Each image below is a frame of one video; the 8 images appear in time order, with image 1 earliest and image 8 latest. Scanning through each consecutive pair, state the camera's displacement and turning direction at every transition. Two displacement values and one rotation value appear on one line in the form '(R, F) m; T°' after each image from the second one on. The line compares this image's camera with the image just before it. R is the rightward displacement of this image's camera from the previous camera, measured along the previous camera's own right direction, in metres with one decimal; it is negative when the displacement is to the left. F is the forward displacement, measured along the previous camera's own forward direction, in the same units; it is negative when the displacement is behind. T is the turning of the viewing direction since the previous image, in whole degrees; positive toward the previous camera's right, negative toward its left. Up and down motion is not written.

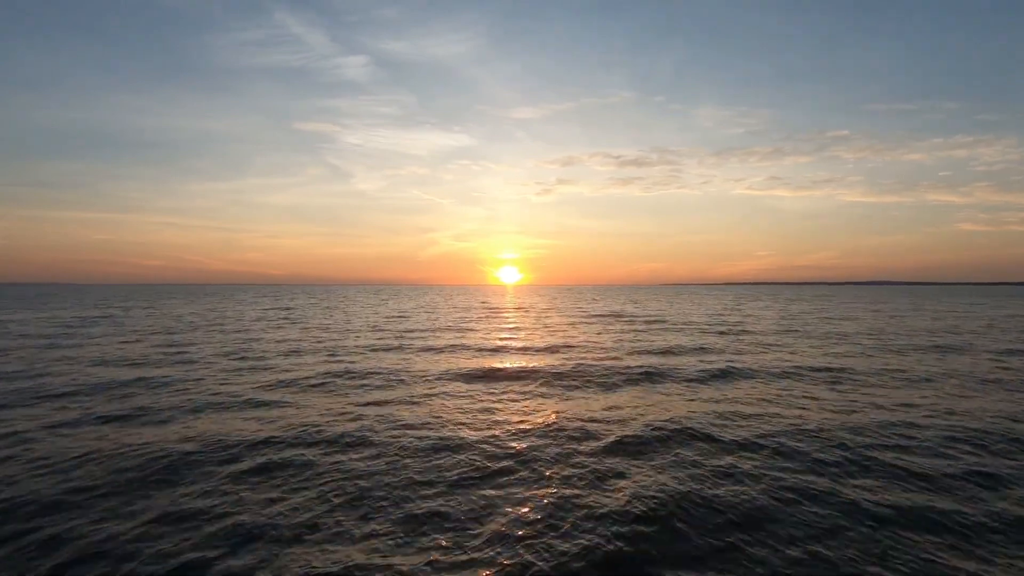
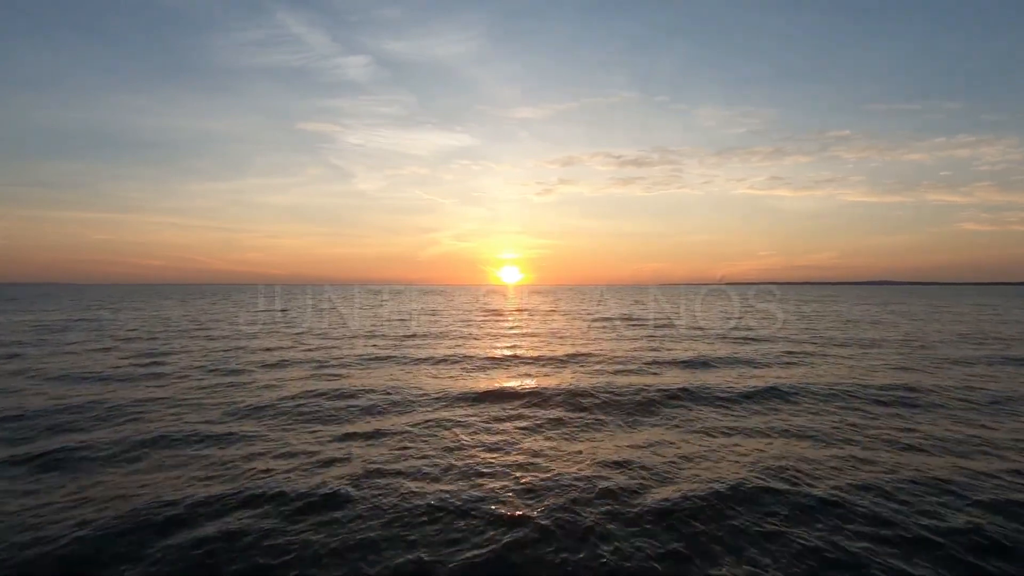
(-5.5, +1.2) m; 0°
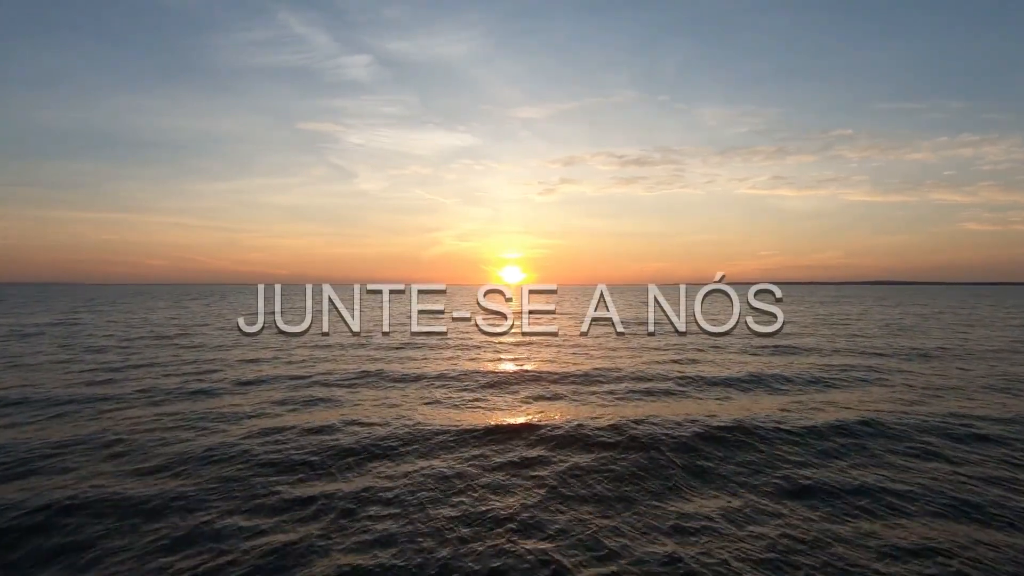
(-0.6, -3.3) m; 0°
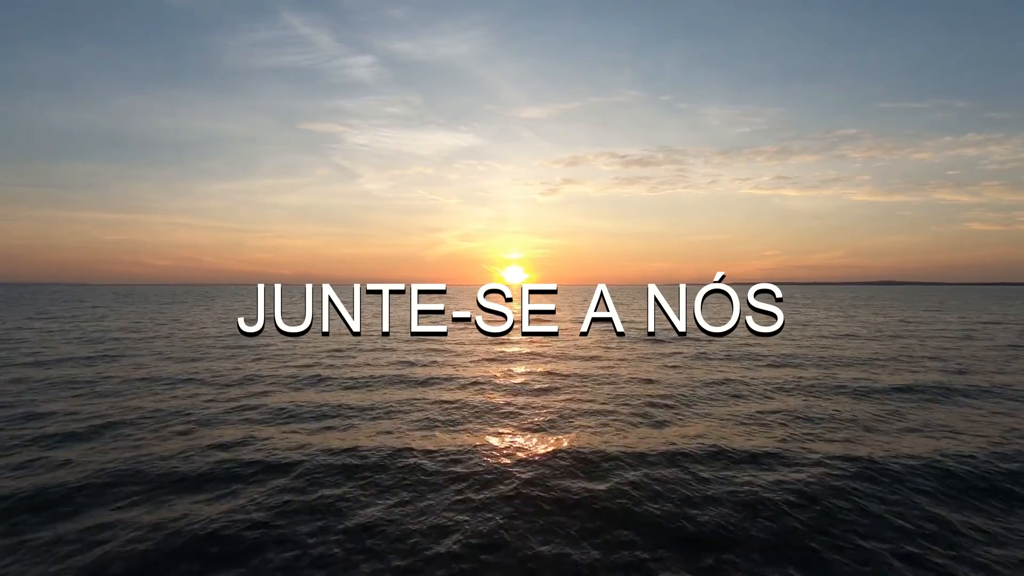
(-0.2, +3.2) m; 0°
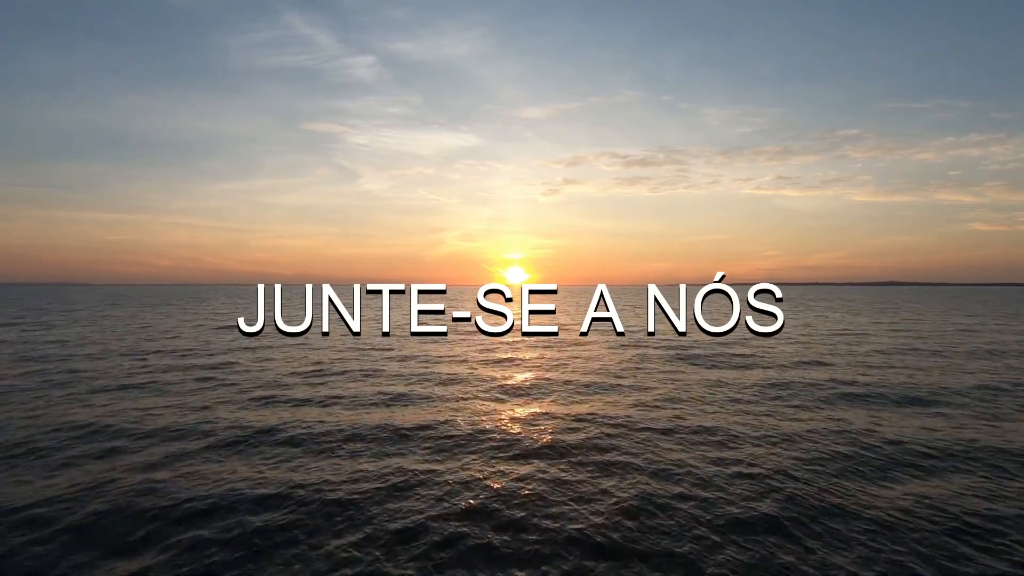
(+1.0, -6.6) m; 0°
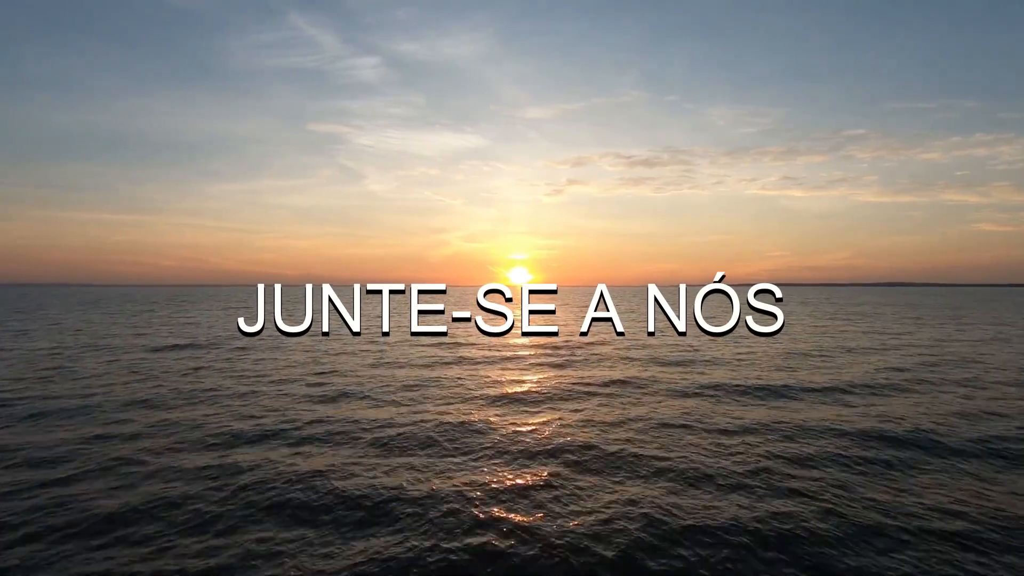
(+1.5, +0.8) m; 0°
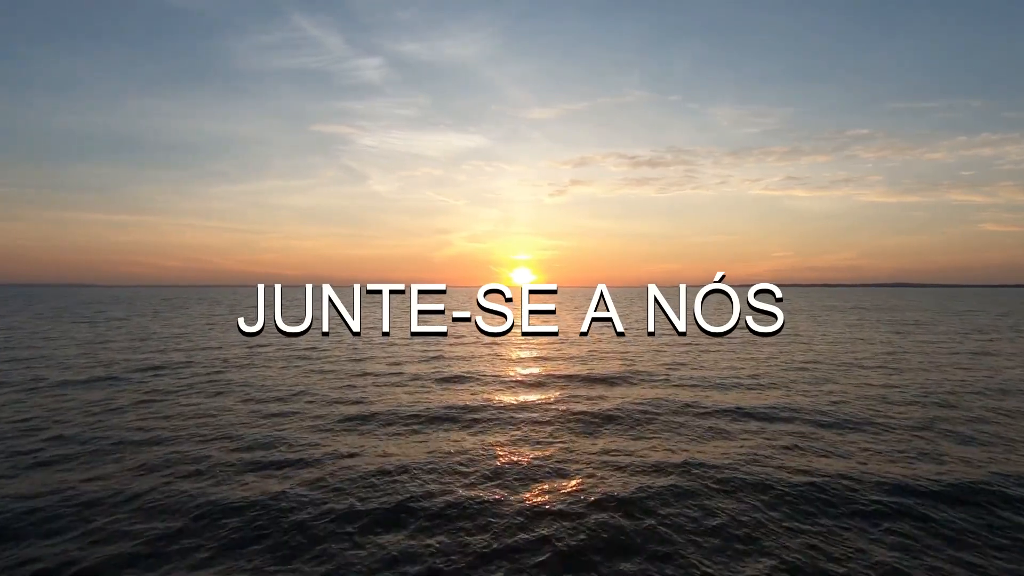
(+1.1, +0.1) m; 0°
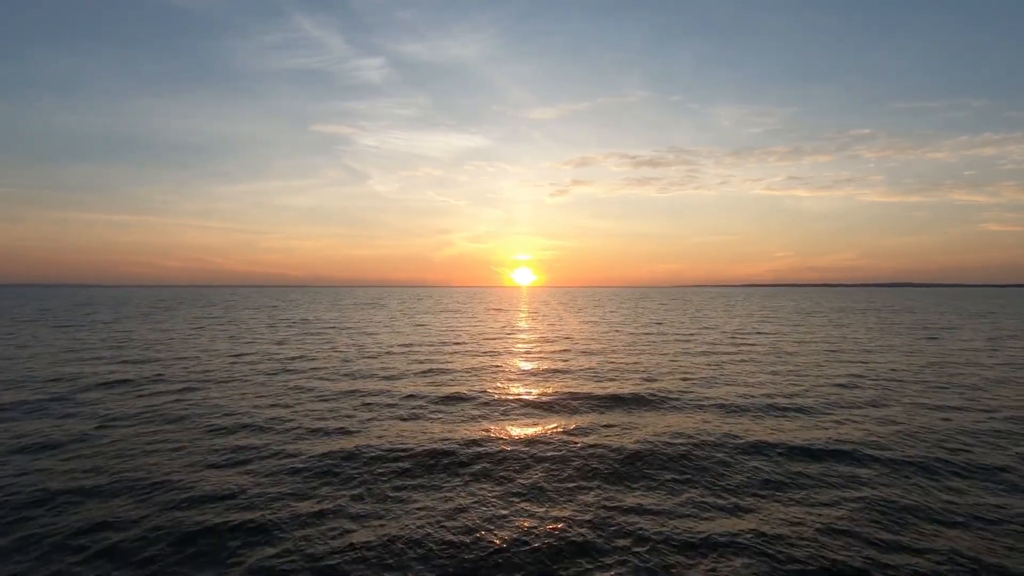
(-0.2, +1.0) m; 0°
